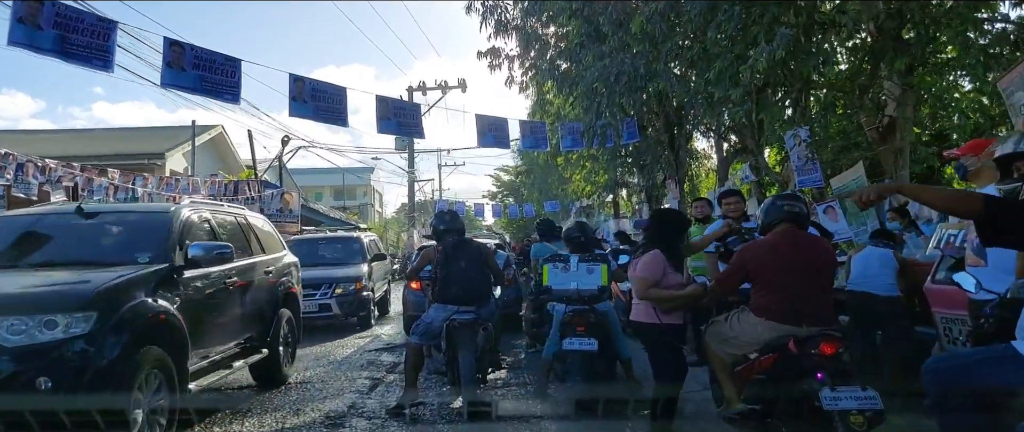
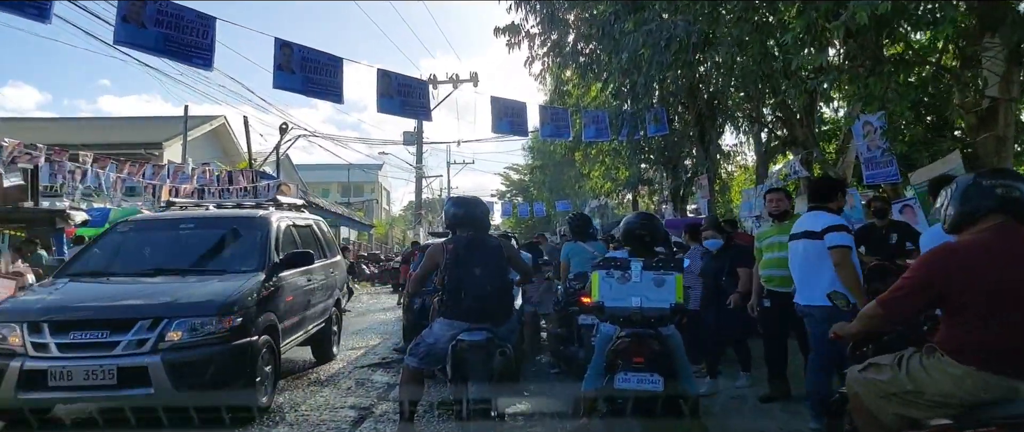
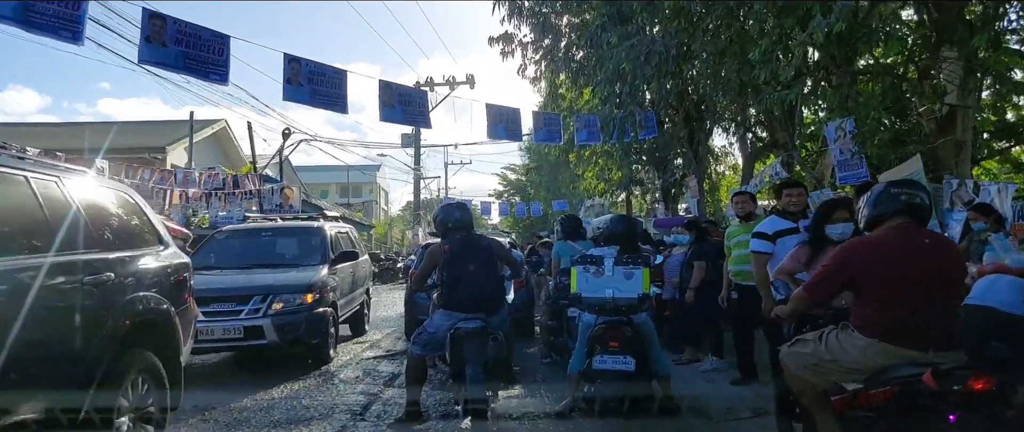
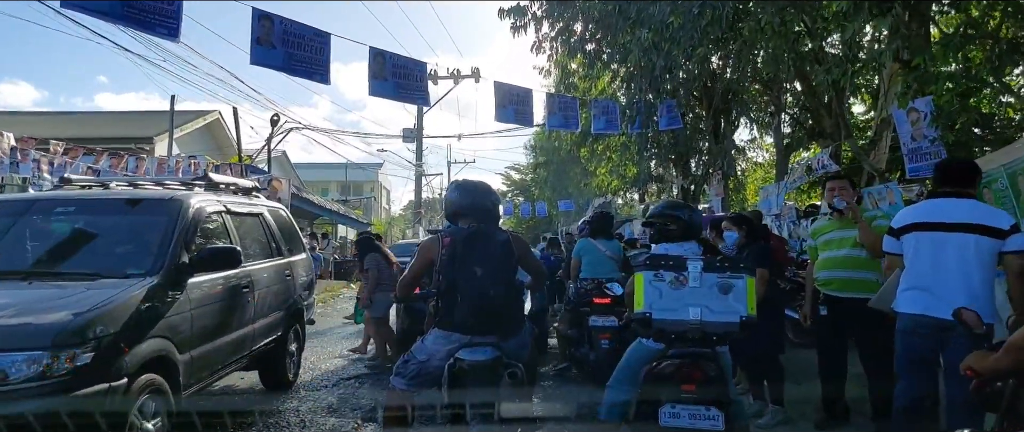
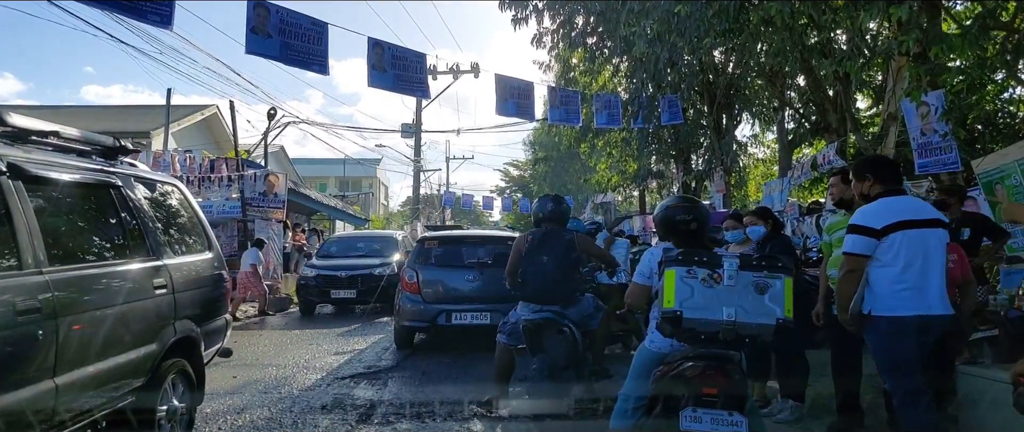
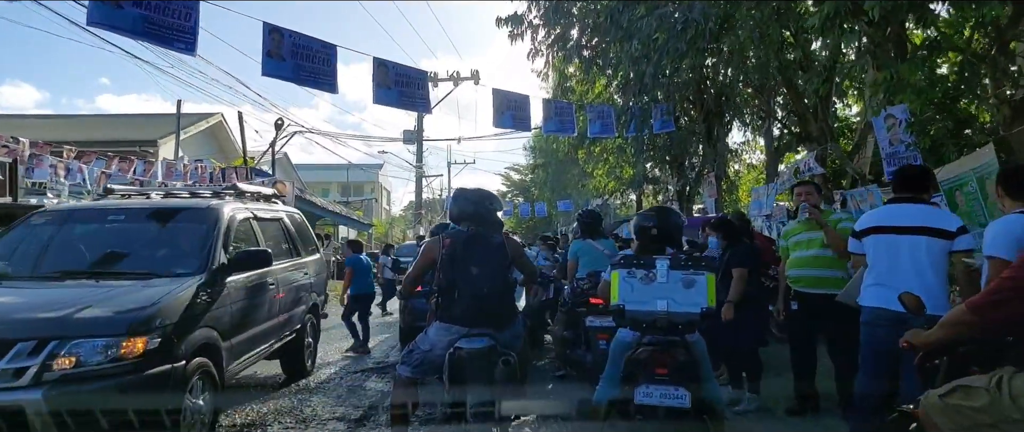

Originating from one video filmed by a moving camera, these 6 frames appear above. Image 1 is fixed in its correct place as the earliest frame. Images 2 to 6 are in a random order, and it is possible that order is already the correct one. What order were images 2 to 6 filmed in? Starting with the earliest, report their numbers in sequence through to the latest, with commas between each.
3, 2, 6, 4, 5
